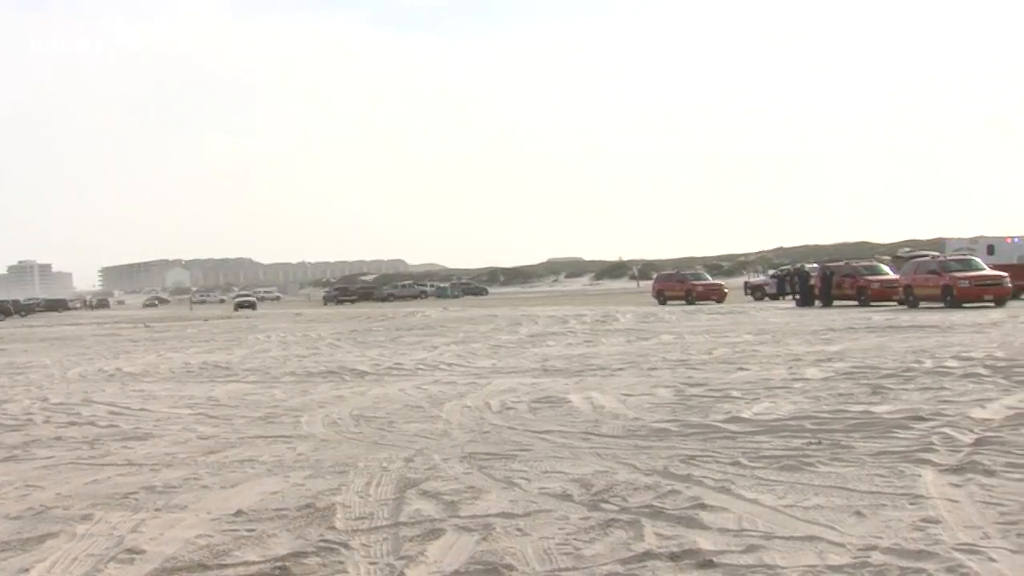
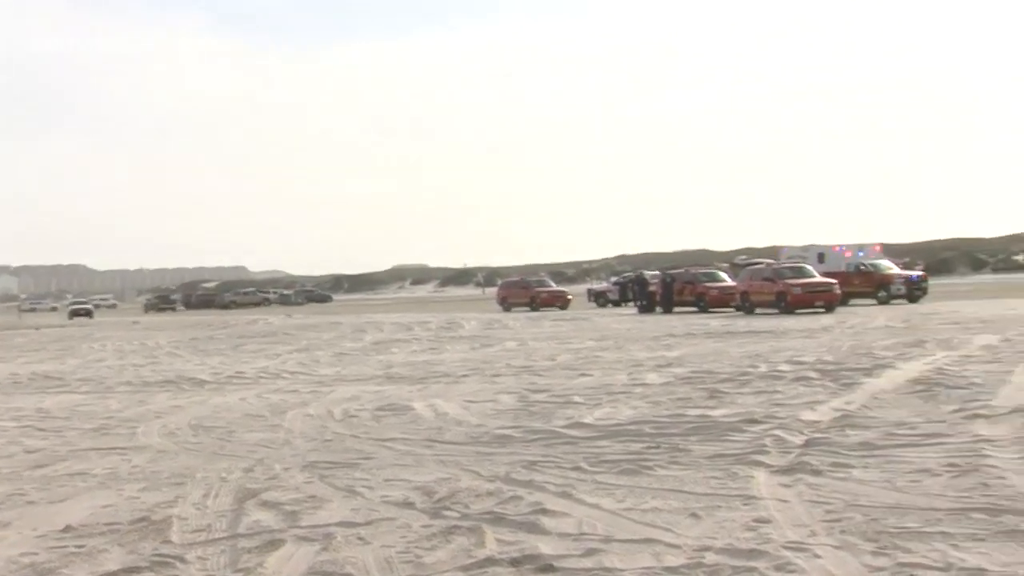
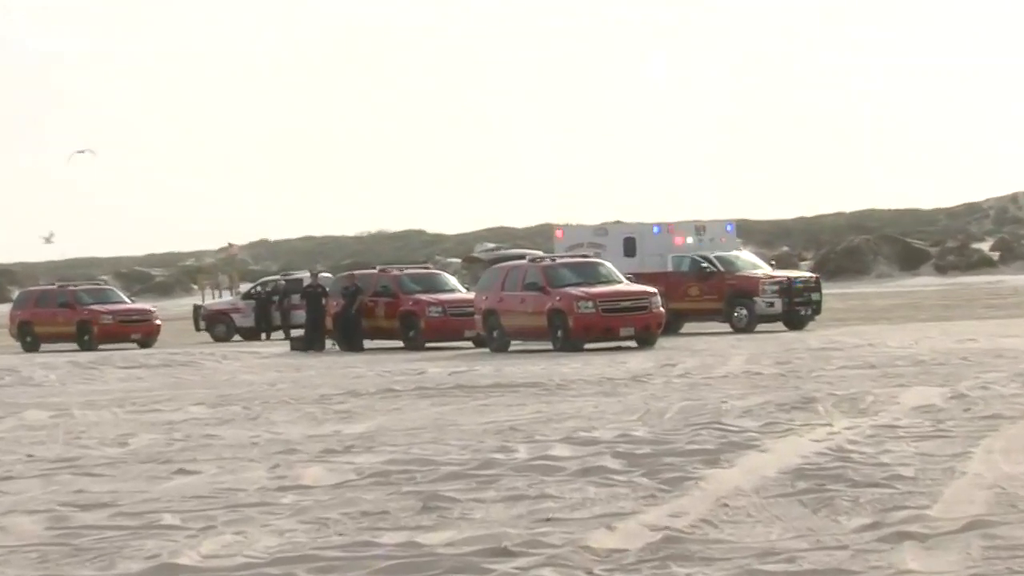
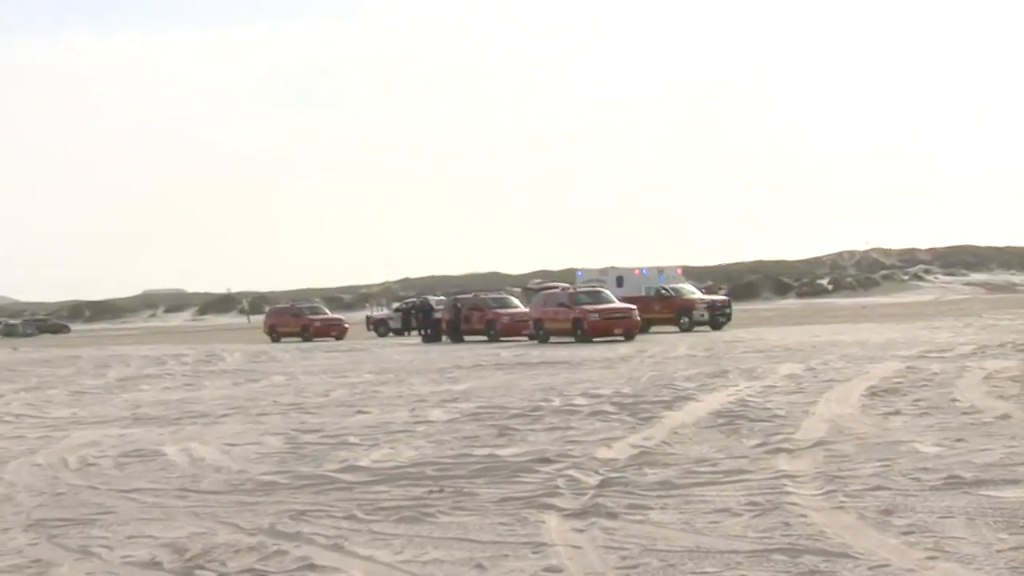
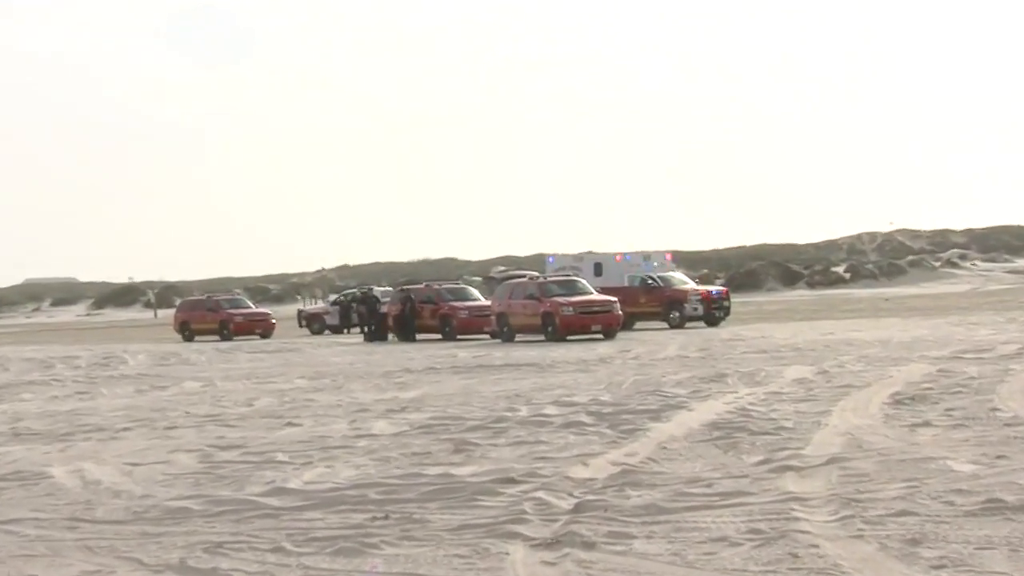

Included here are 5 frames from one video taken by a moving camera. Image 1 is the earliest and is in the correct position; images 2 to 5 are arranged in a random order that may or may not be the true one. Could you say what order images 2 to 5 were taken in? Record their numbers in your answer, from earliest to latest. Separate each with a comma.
2, 4, 5, 3
